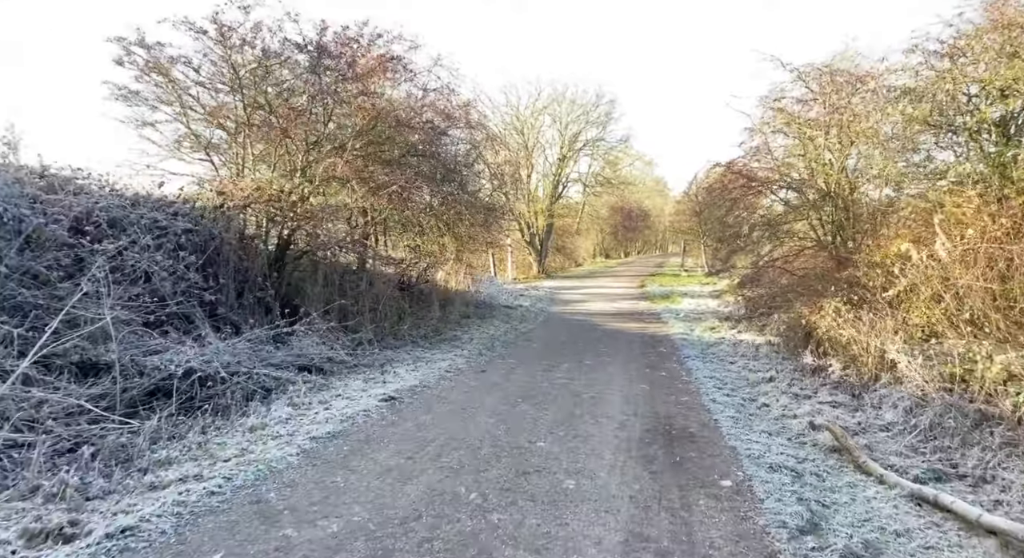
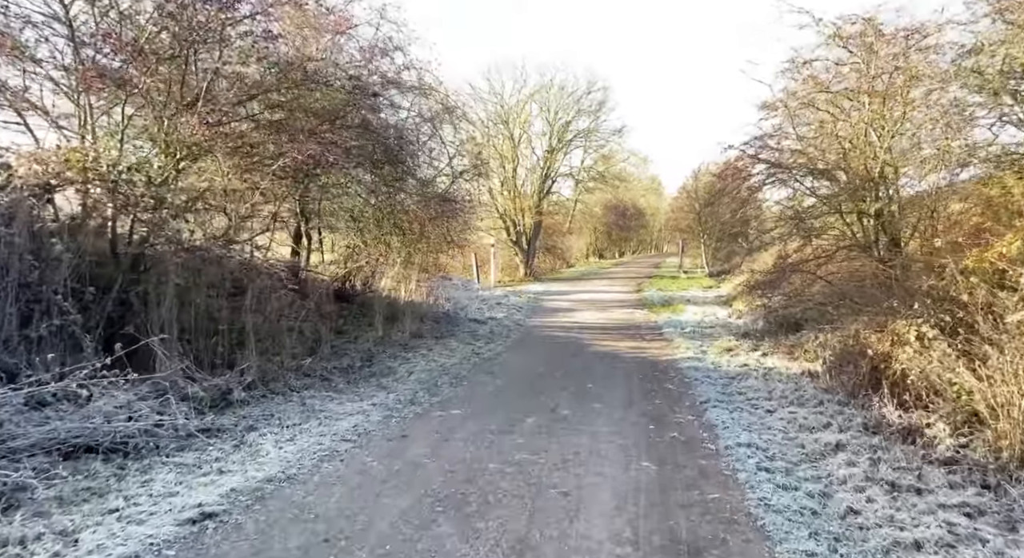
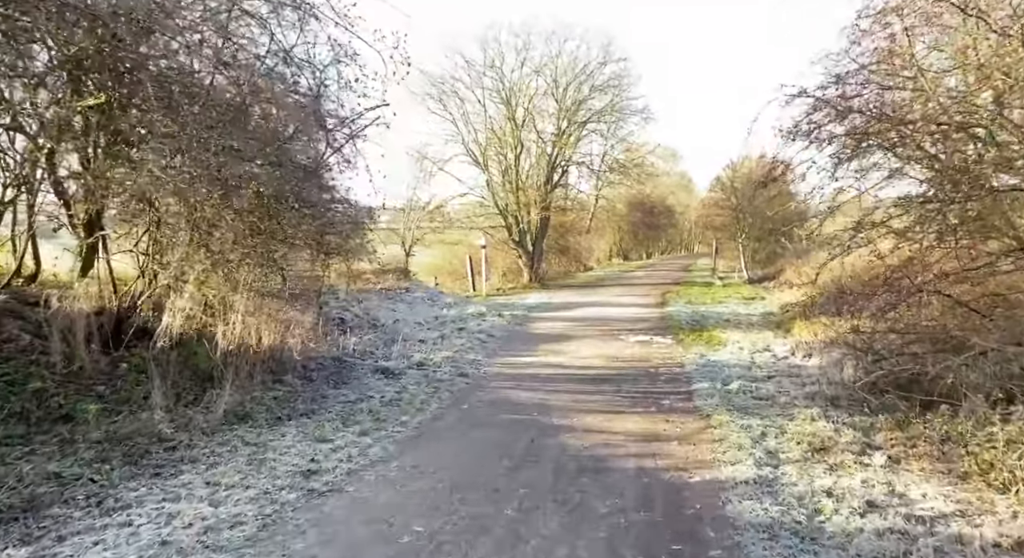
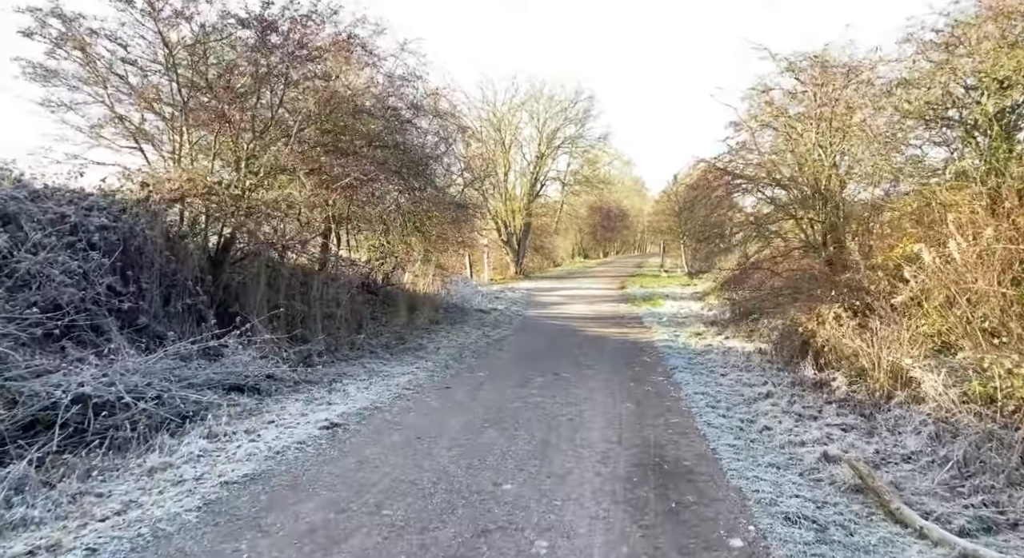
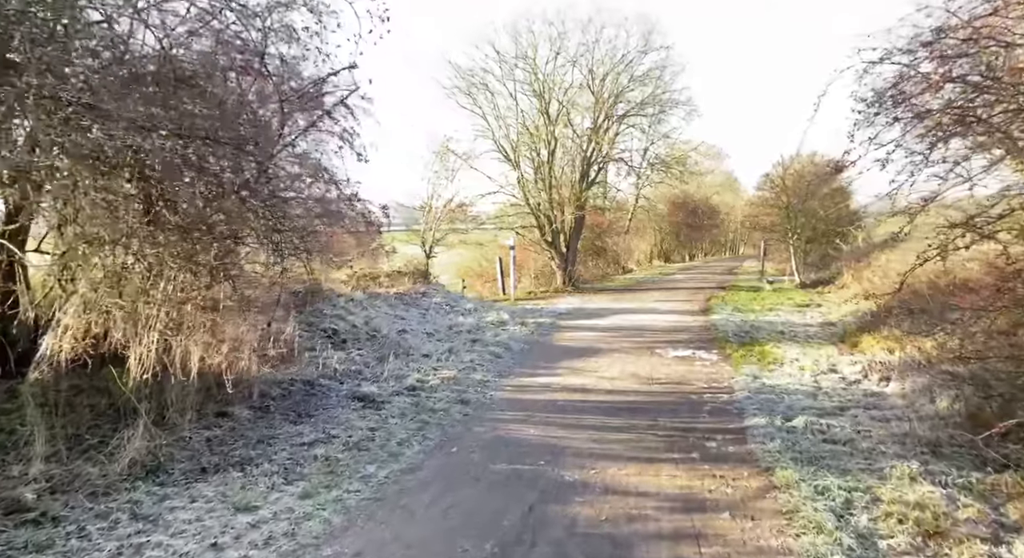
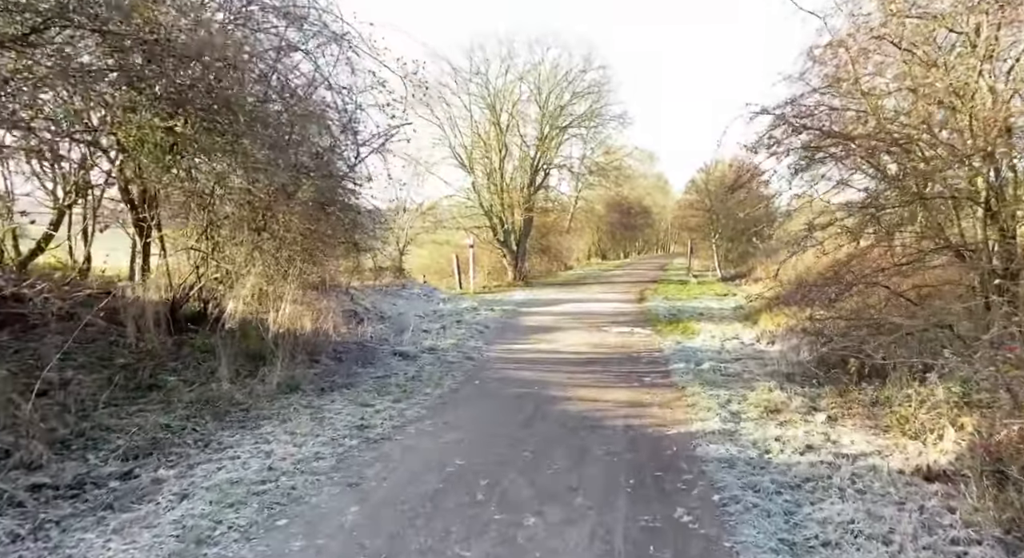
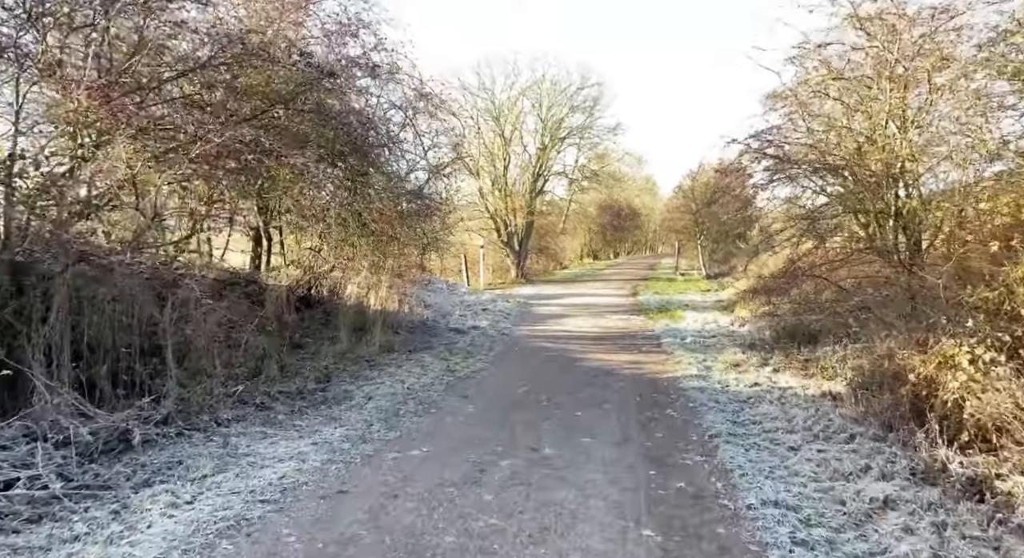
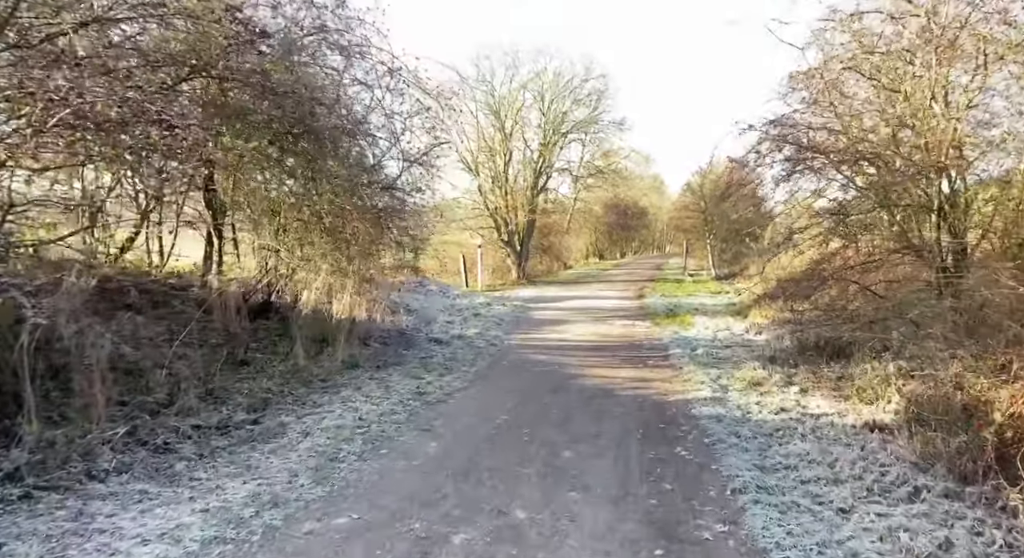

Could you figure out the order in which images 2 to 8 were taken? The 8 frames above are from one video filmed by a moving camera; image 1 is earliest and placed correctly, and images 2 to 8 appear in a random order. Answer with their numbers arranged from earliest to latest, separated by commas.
4, 2, 7, 8, 6, 3, 5
